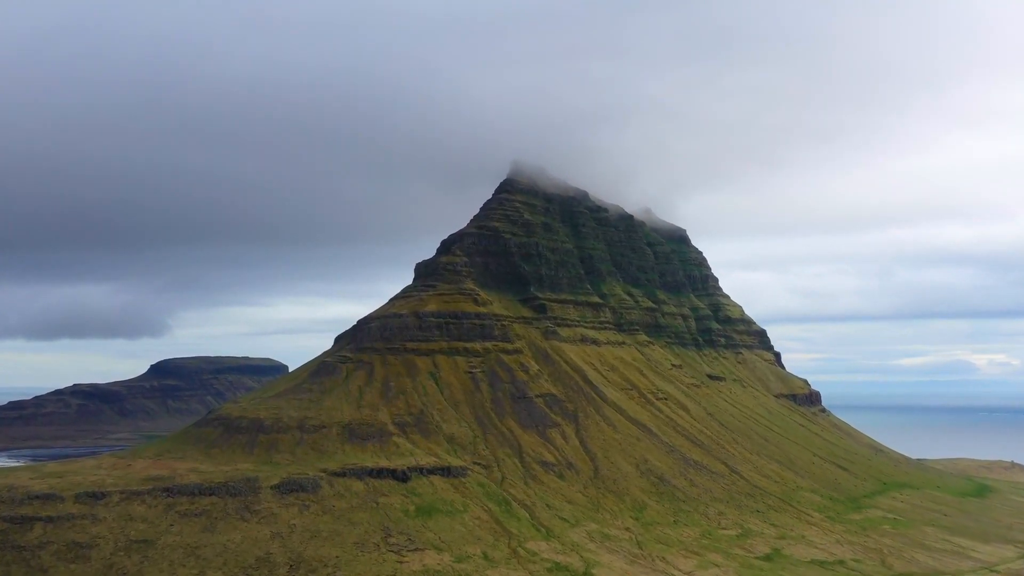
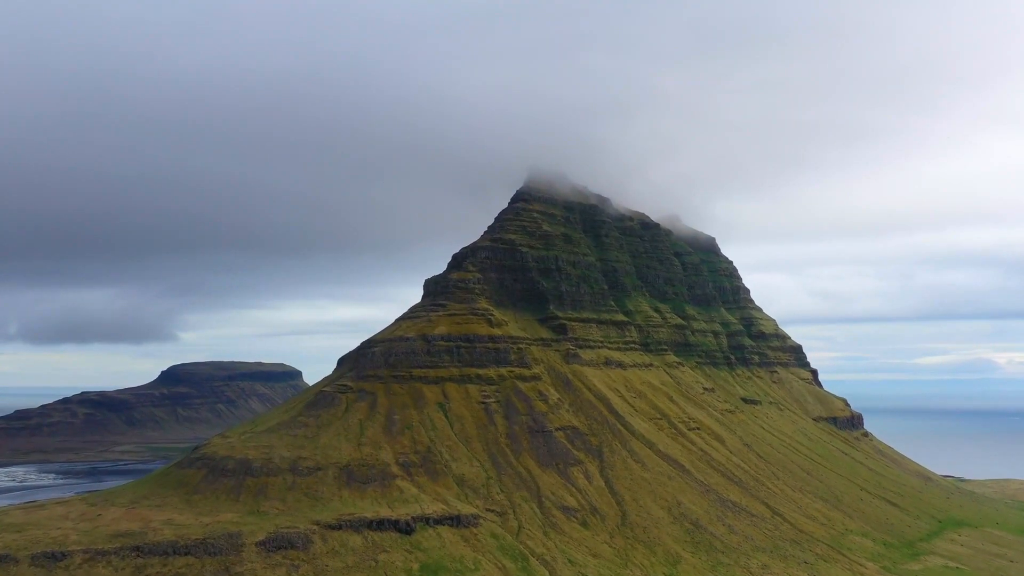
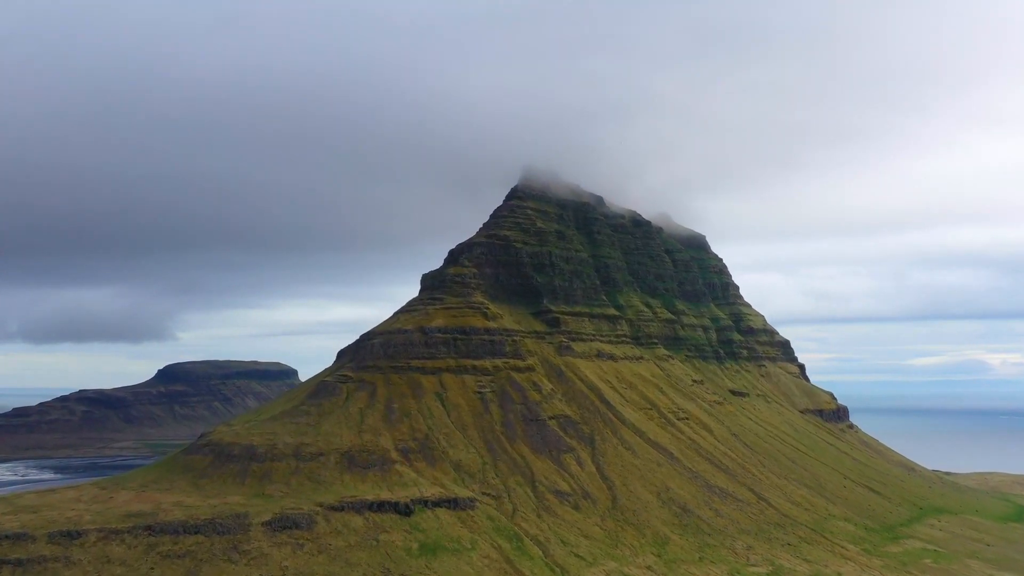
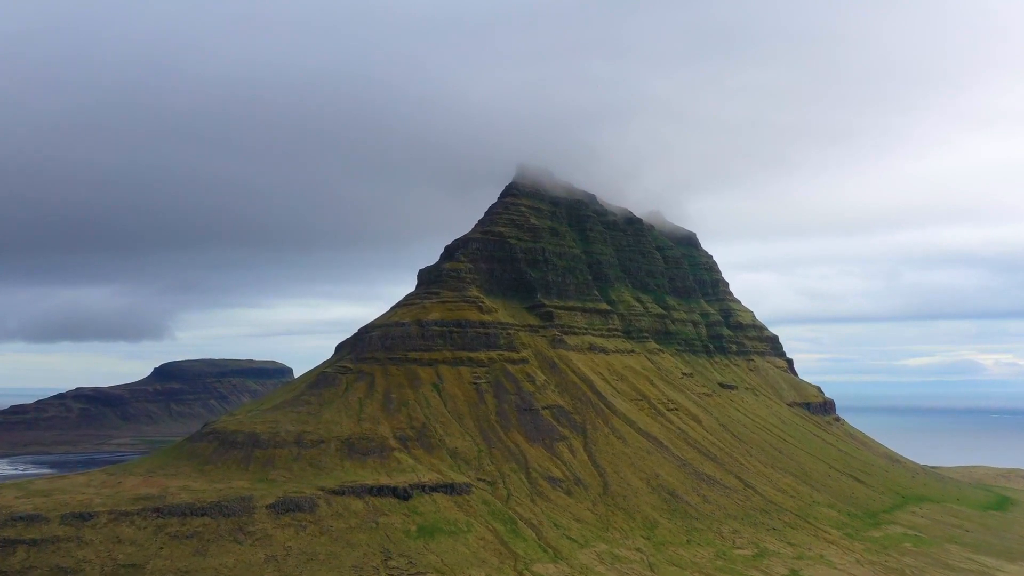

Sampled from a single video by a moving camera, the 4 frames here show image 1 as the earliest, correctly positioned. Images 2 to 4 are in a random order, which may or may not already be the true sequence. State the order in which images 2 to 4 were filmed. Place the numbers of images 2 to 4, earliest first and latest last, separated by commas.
4, 3, 2
